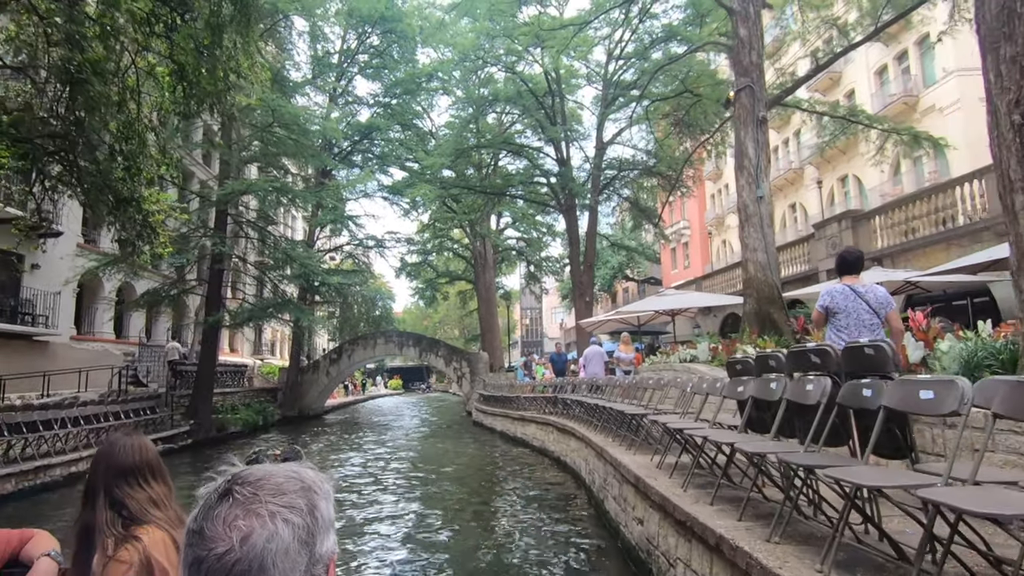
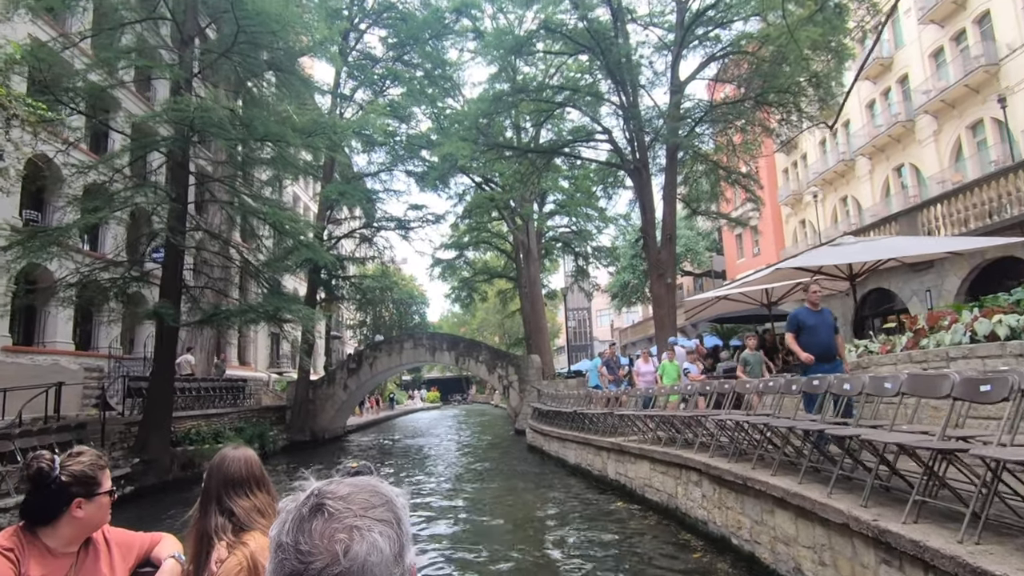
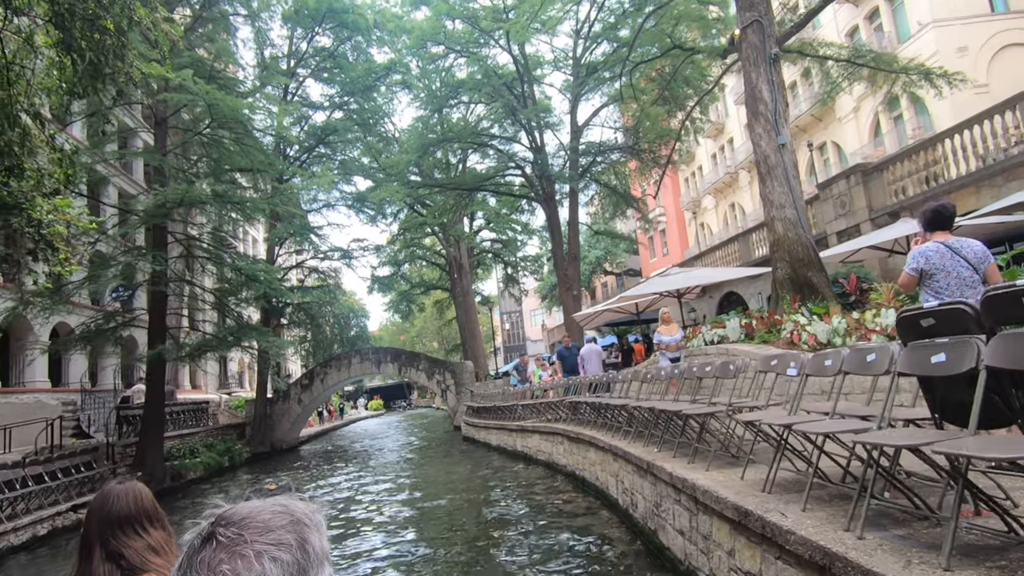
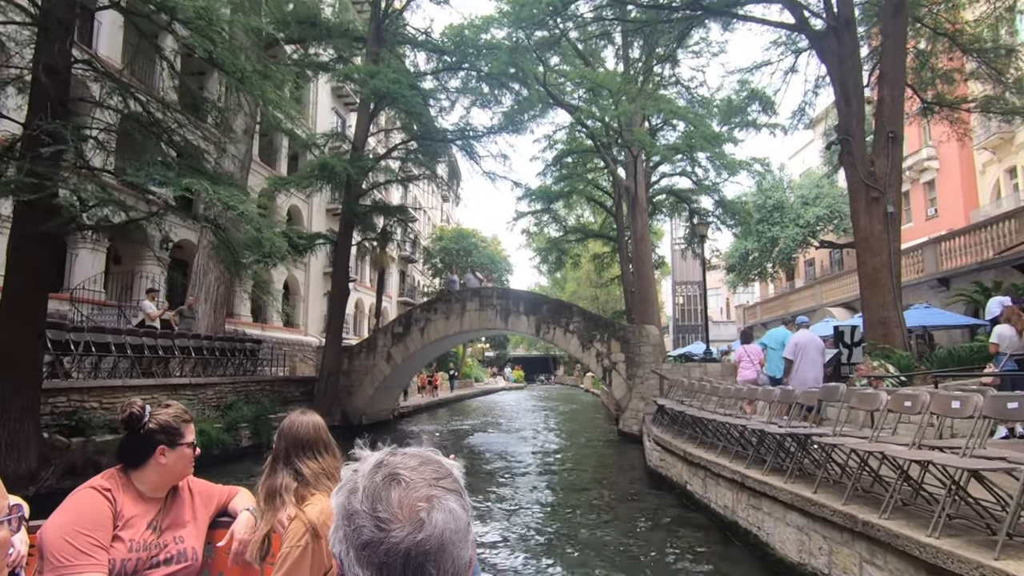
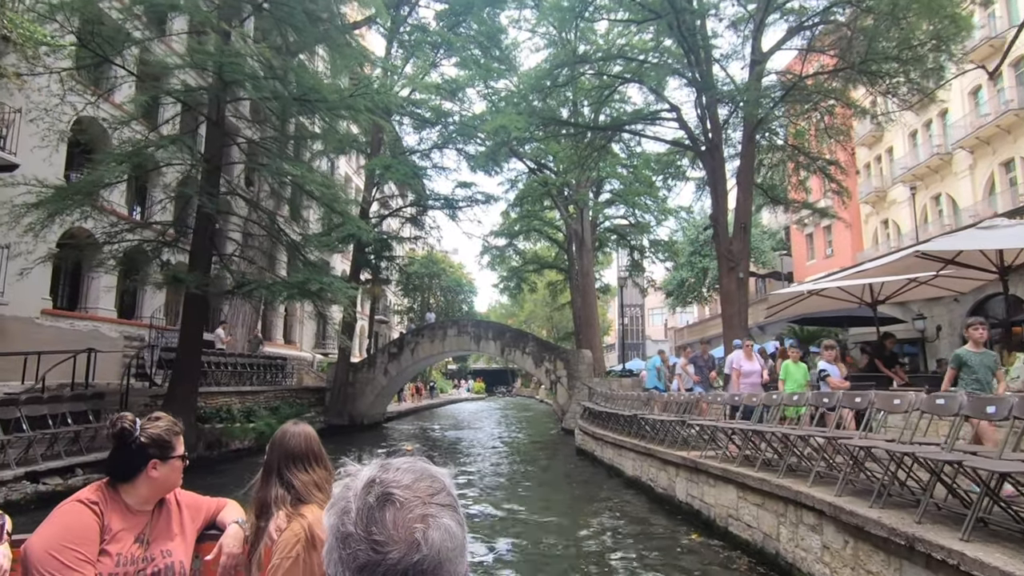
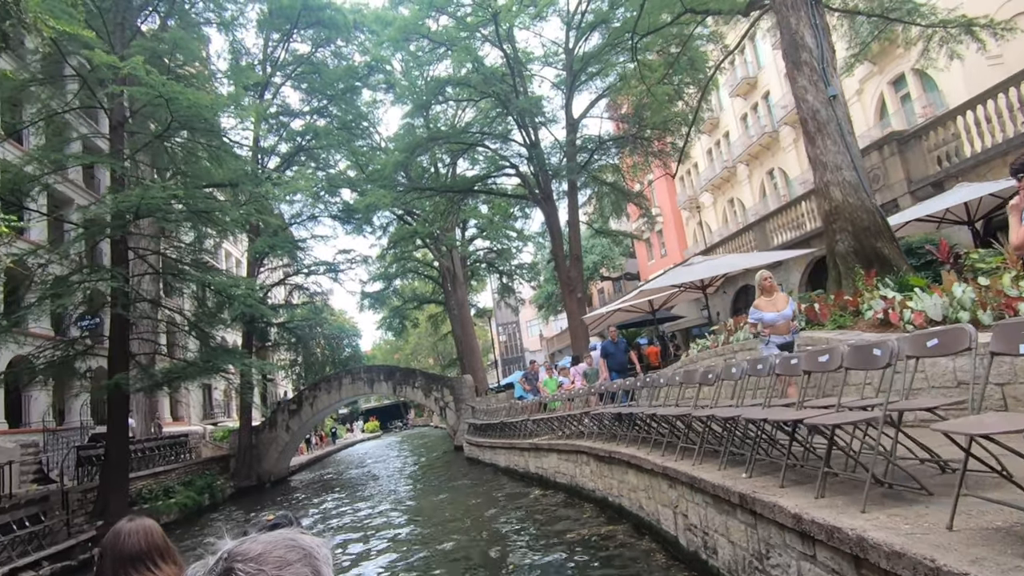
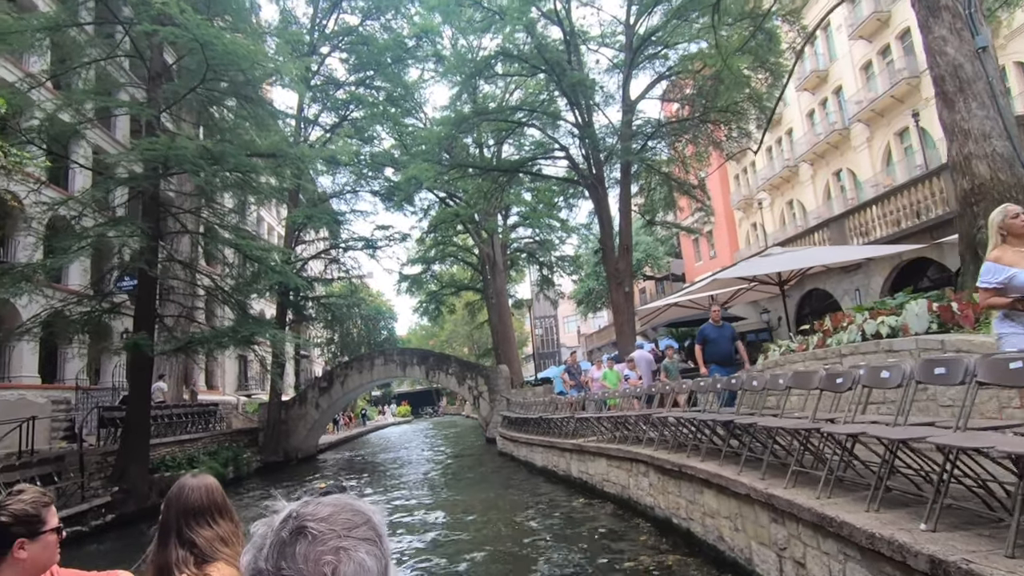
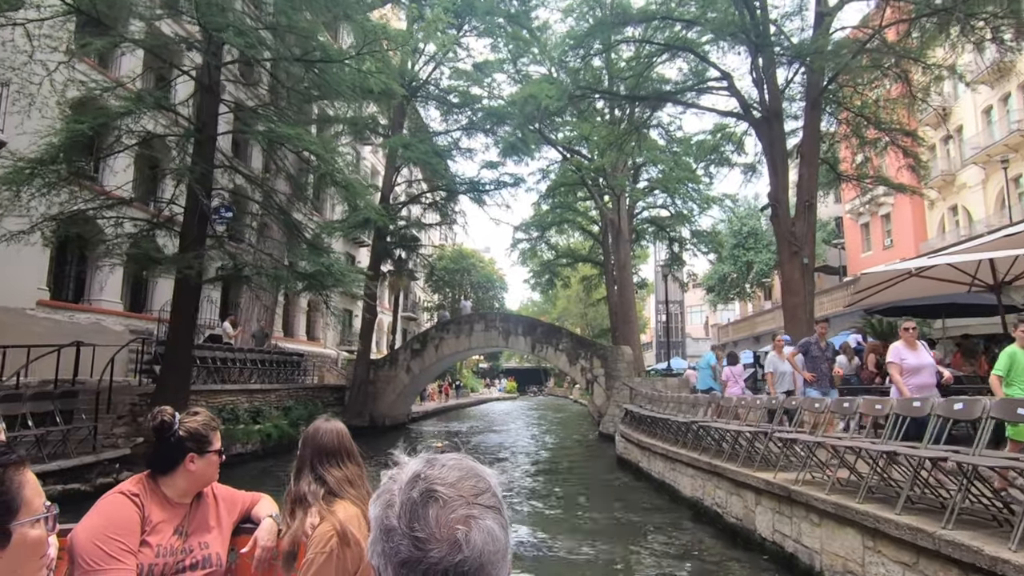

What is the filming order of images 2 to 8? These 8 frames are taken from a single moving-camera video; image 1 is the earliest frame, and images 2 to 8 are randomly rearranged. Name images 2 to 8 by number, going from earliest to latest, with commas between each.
3, 6, 7, 2, 5, 8, 4
